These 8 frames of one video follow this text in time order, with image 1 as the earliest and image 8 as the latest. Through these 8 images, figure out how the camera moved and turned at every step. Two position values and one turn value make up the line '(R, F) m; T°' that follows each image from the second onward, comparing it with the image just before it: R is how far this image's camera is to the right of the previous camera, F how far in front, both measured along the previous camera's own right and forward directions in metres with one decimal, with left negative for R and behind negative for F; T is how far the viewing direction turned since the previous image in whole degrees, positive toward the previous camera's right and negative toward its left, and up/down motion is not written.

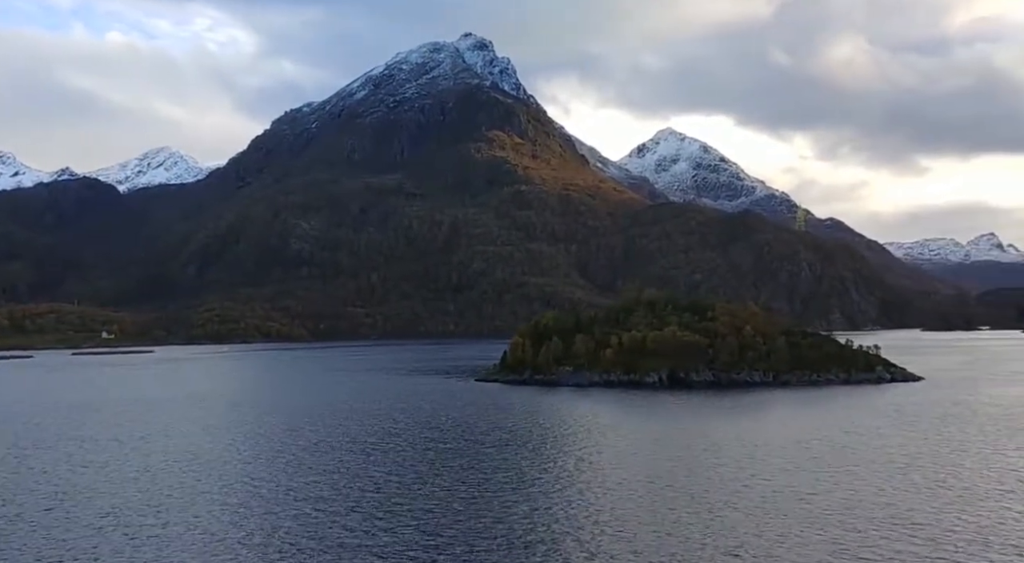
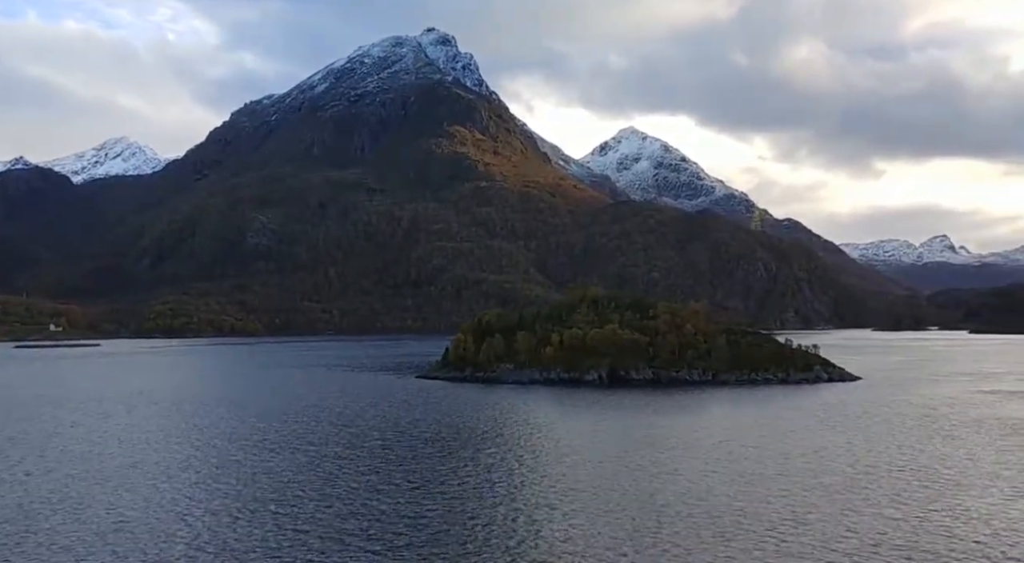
(+1.7, +0.1) m; +2°
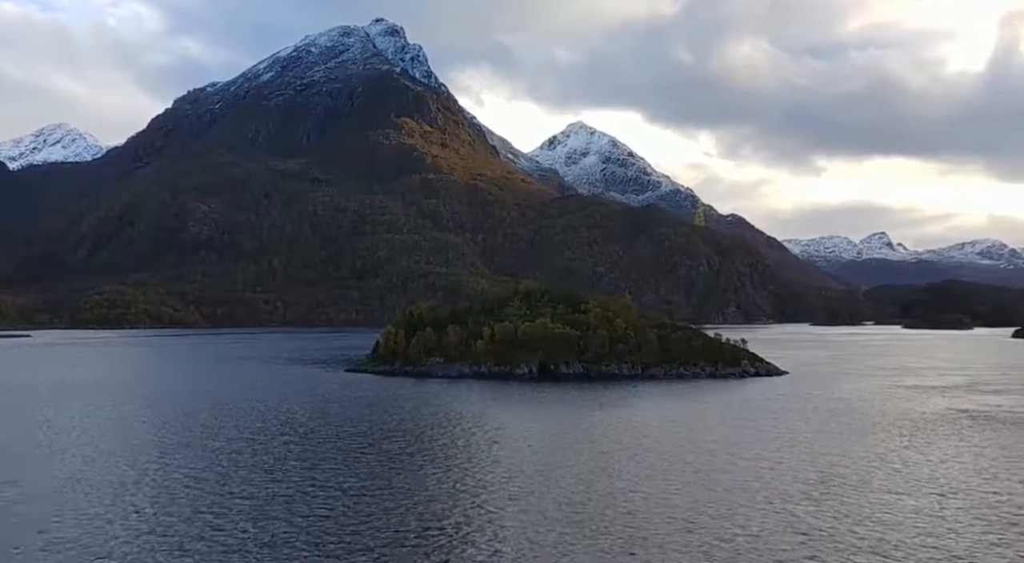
(+1.4, 0.0) m; +3°
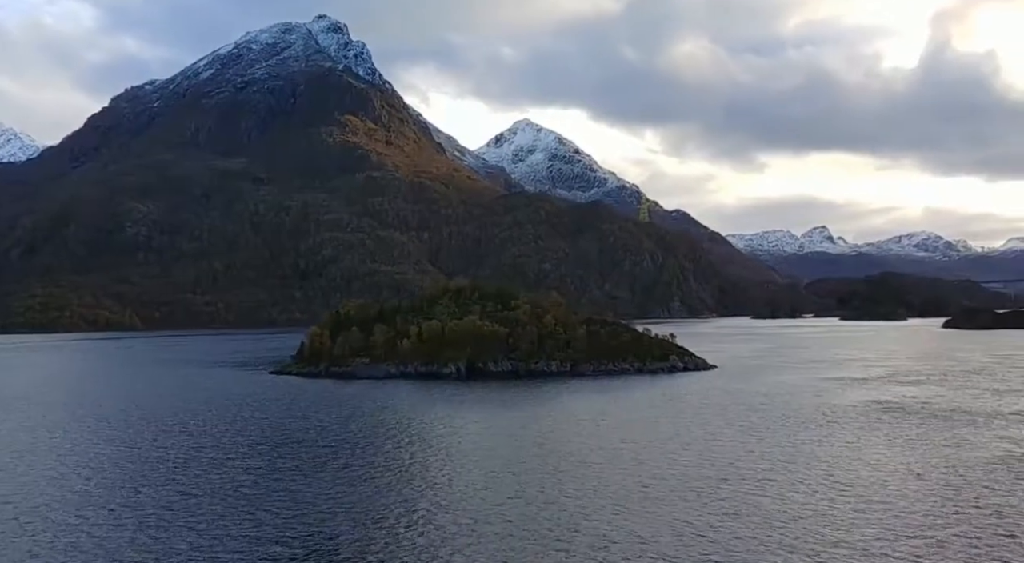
(+1.9, +0.7) m; +3°
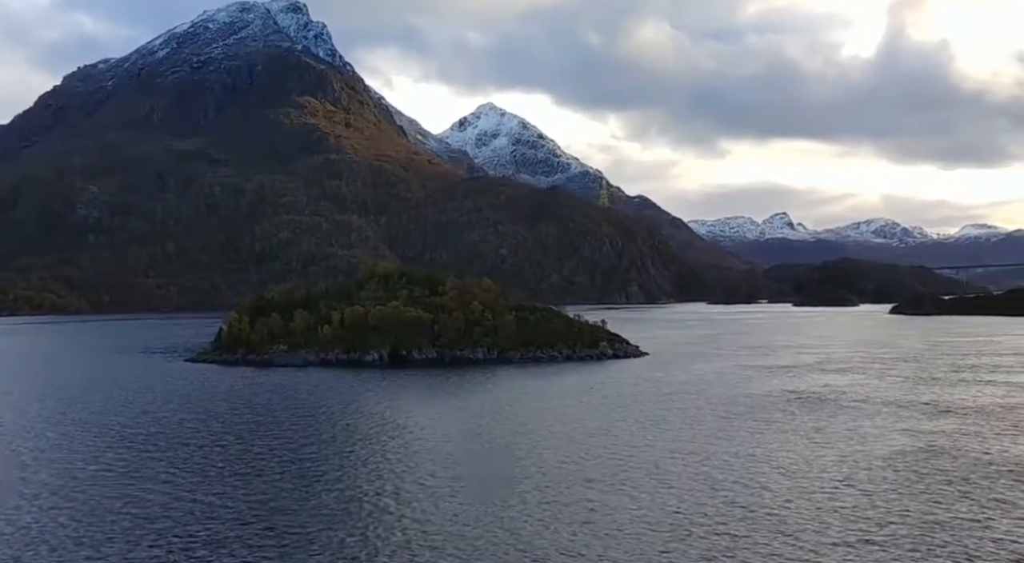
(+3.3, +2.2) m; +2°
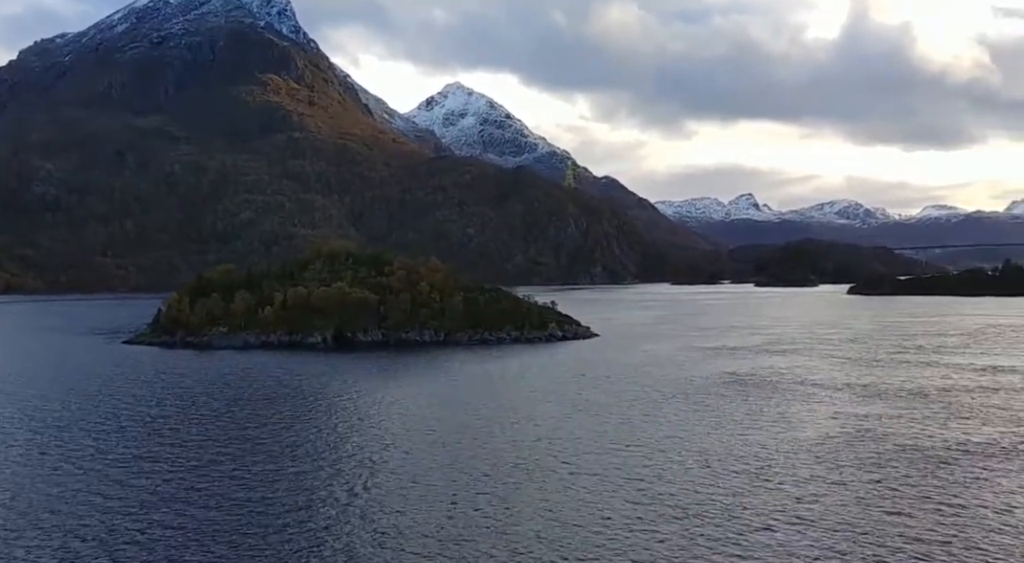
(+1.7, +1.2) m; +2°
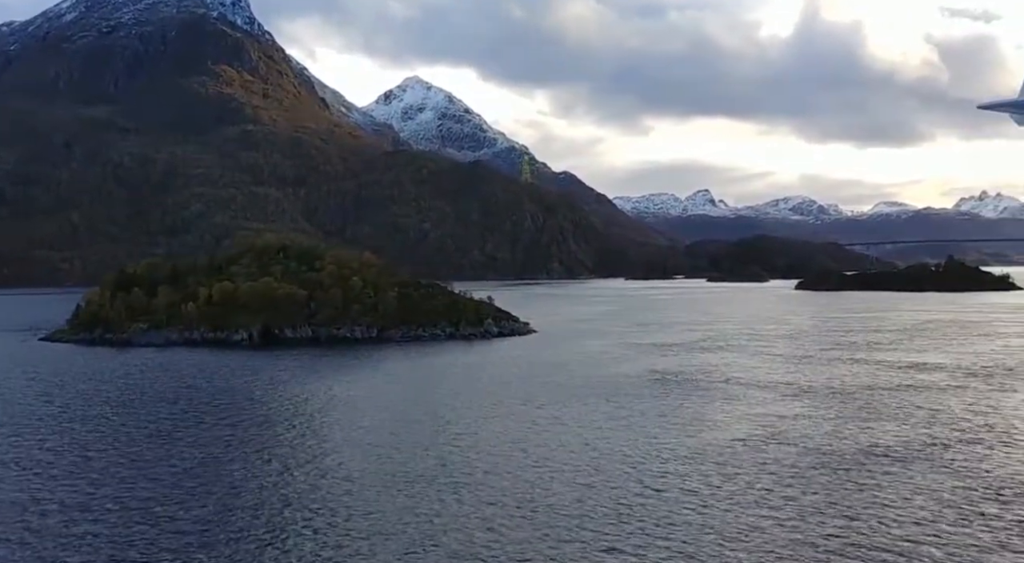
(+2.1, +1.8) m; +2°
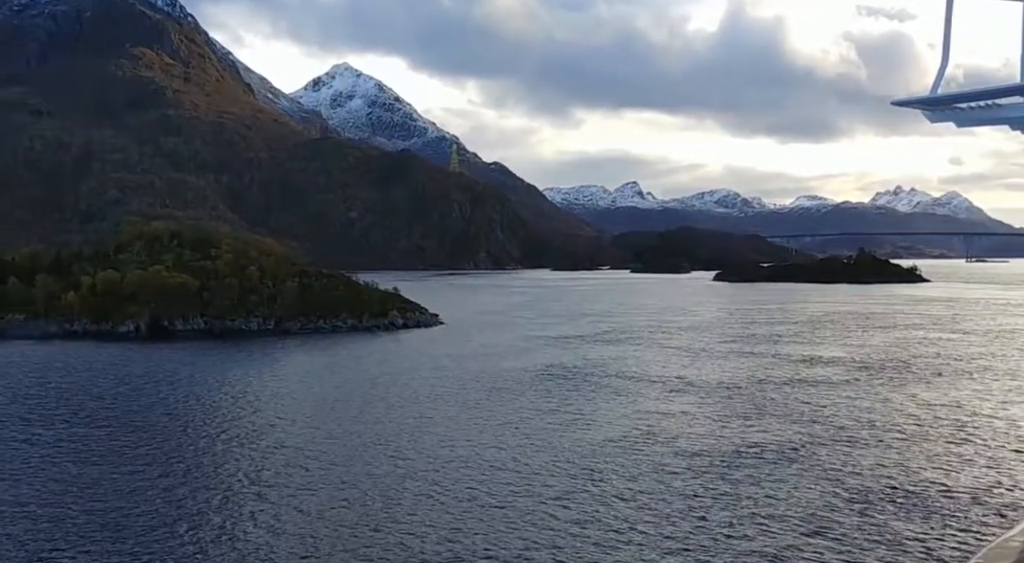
(+2.1, +2.1) m; +4°
